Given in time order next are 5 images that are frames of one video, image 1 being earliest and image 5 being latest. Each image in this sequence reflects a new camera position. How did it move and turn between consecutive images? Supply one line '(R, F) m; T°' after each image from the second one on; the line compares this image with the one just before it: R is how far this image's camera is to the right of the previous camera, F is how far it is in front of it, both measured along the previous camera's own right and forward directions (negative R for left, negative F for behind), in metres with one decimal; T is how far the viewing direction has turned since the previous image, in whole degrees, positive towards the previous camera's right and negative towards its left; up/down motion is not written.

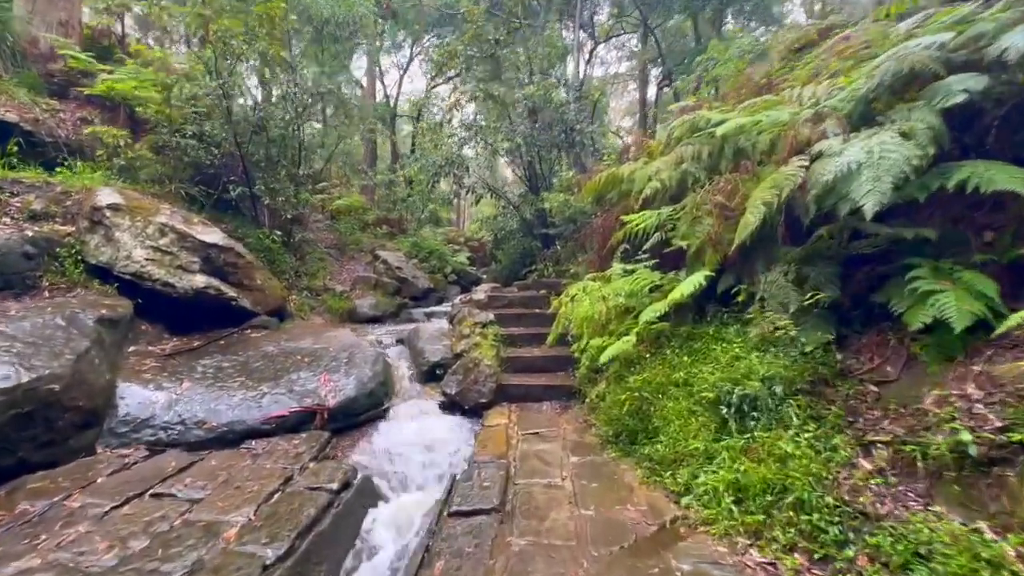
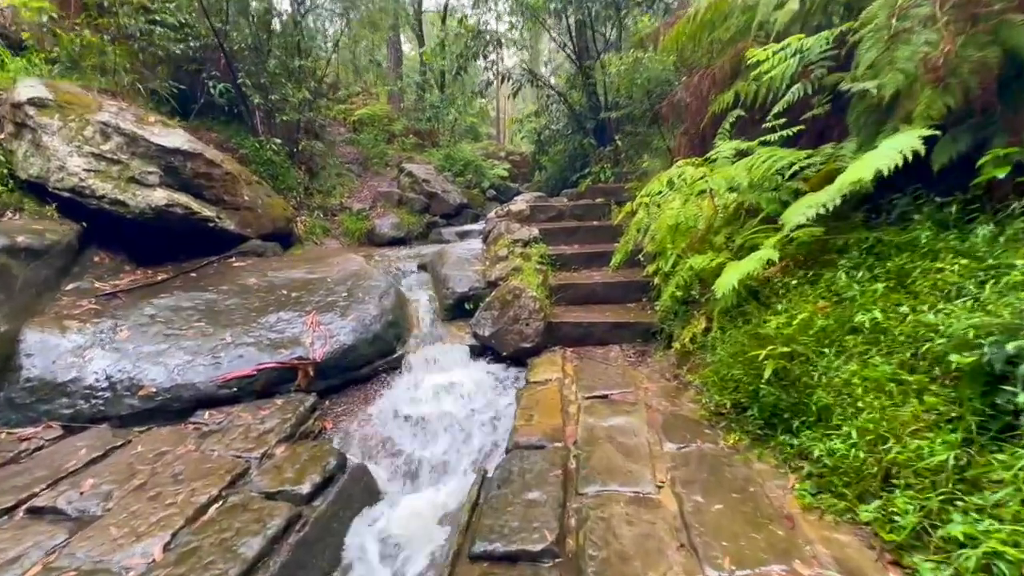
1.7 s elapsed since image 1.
(0.0, +1.4) m; -6°
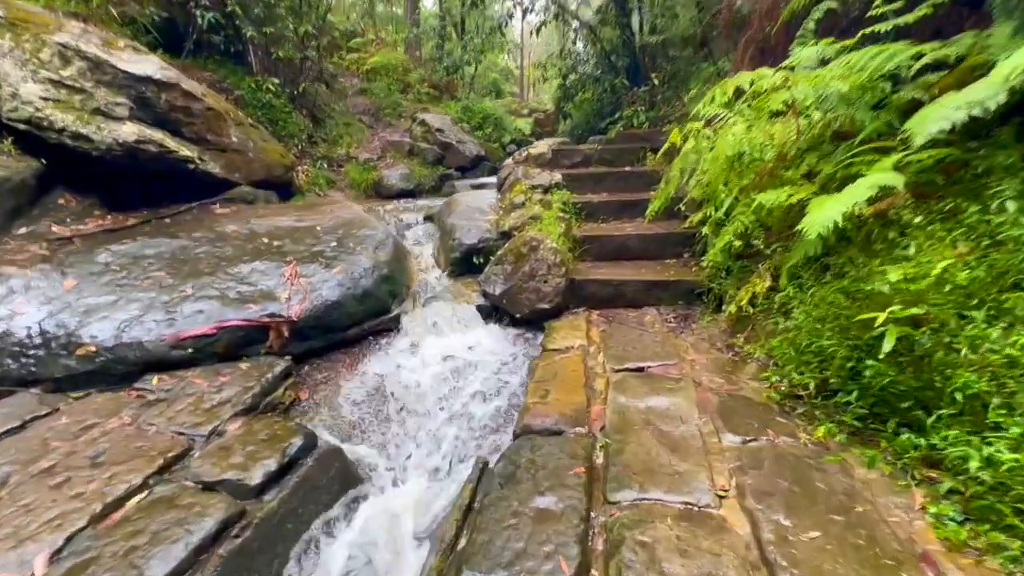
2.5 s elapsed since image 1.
(0.0, +0.6) m; -3°
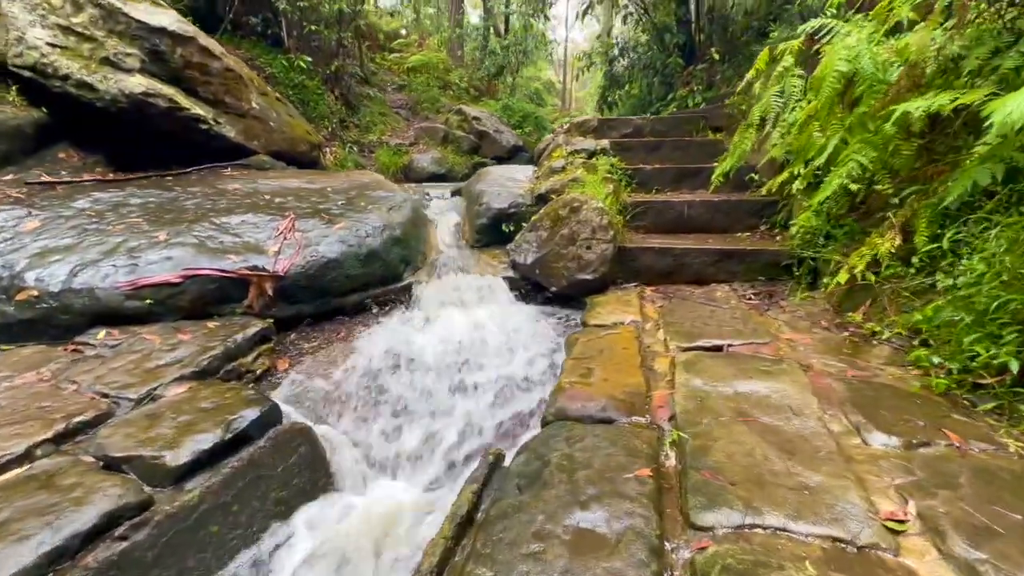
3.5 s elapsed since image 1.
(0.0, +0.5) m; -4°
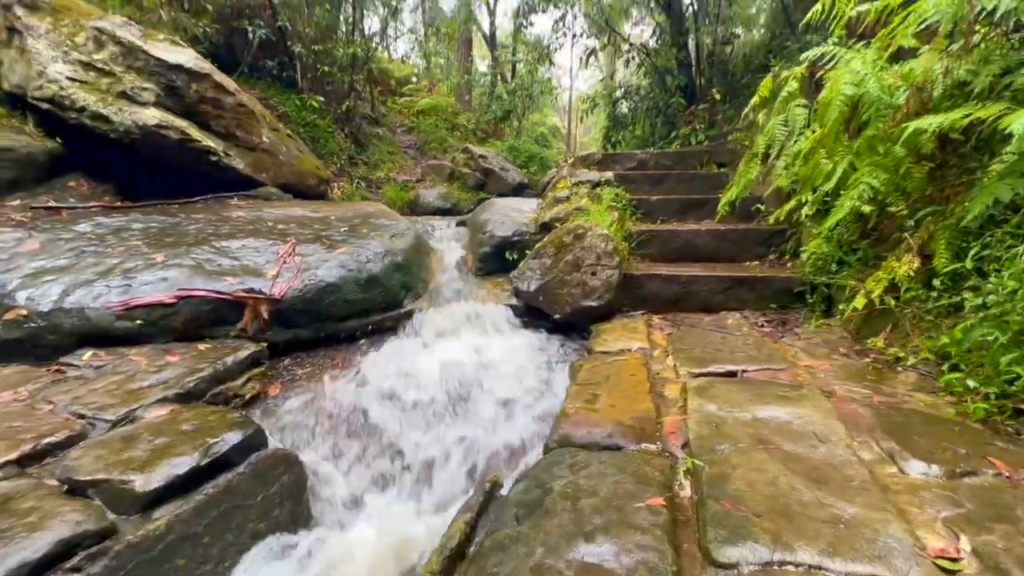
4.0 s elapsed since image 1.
(0.0, +0.1) m; -1°
